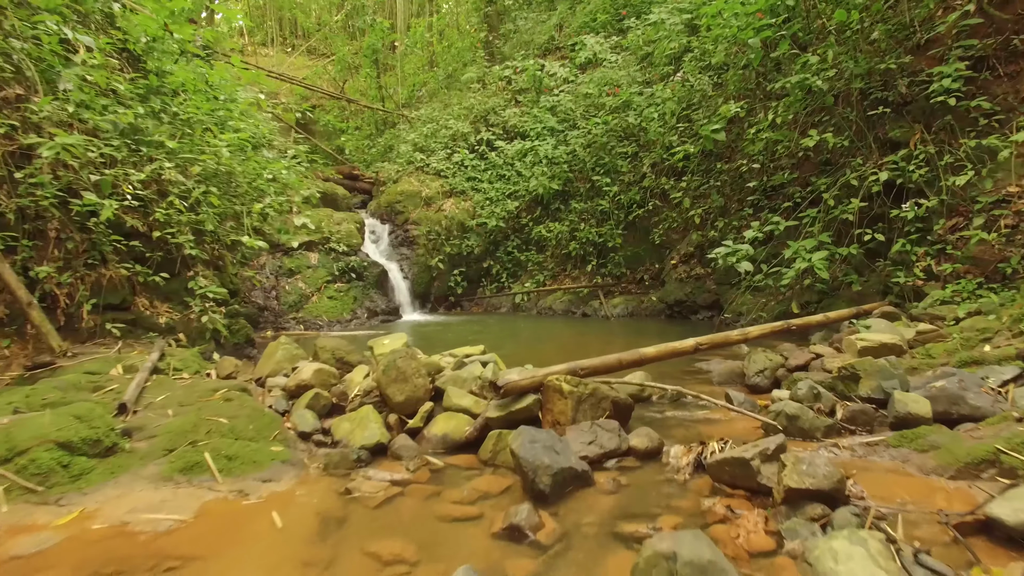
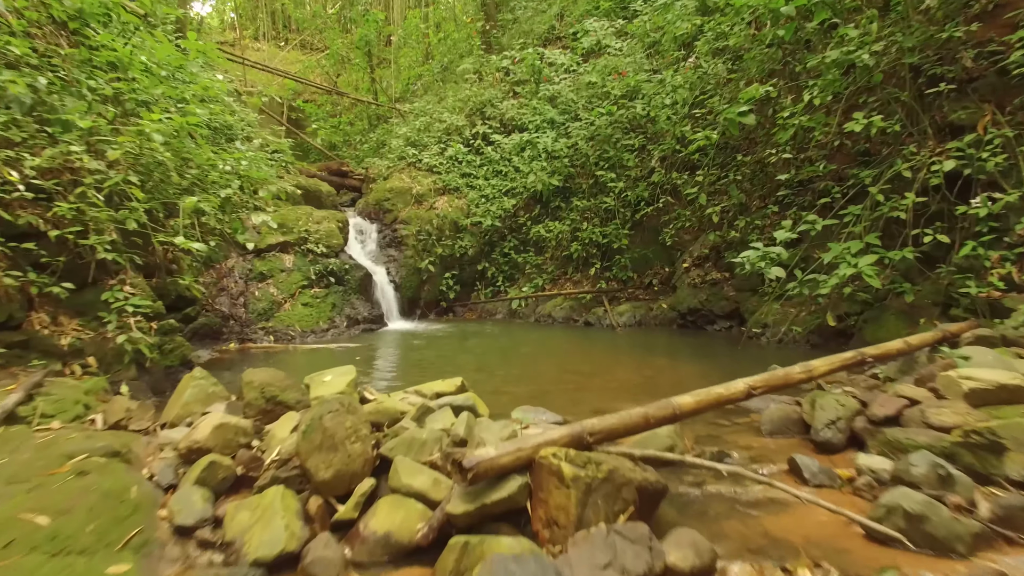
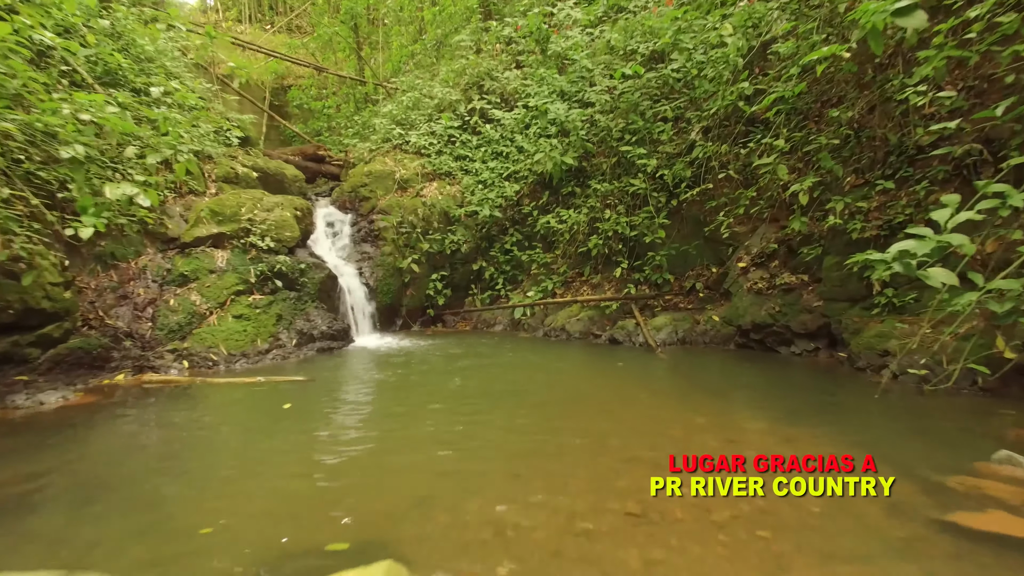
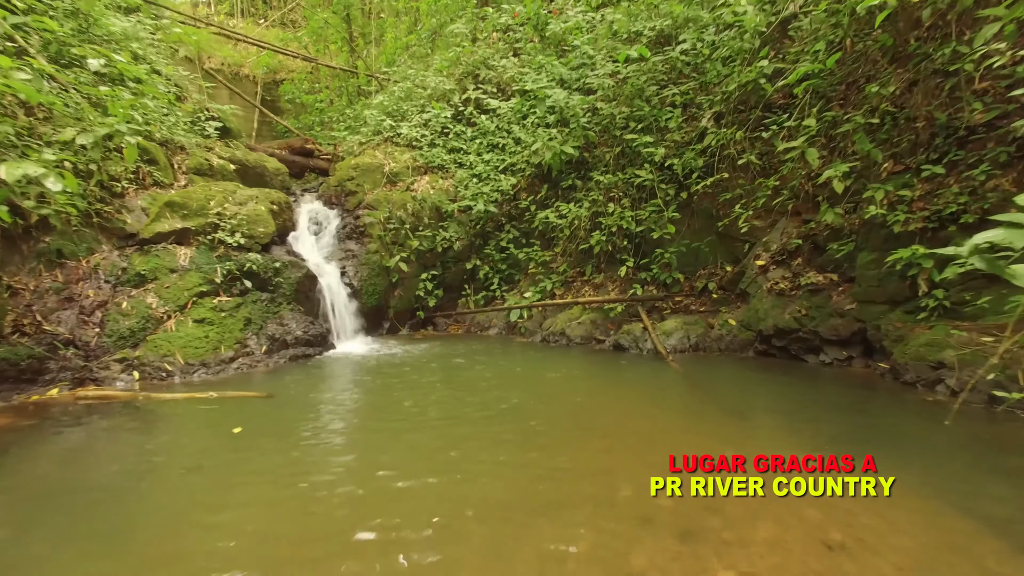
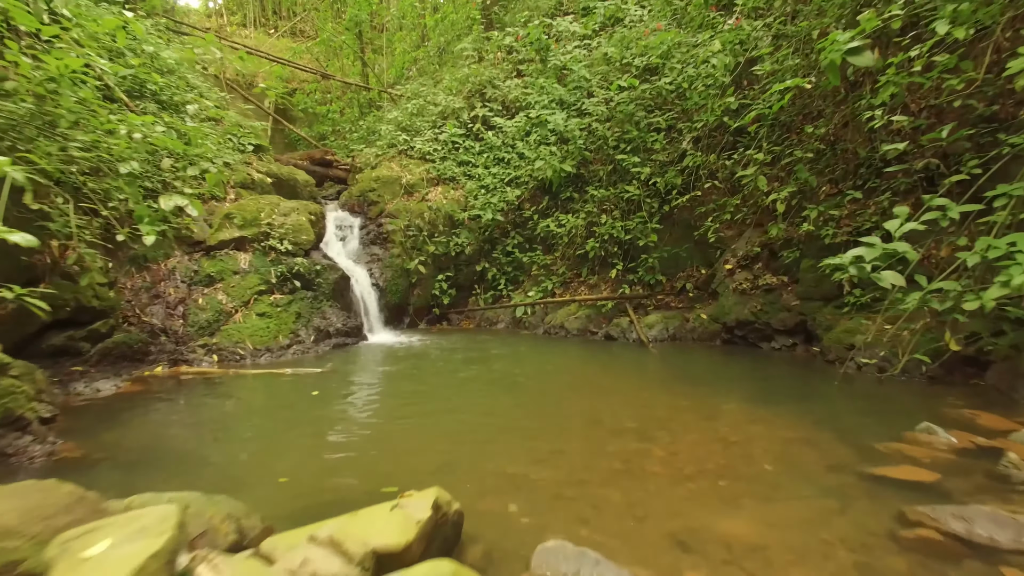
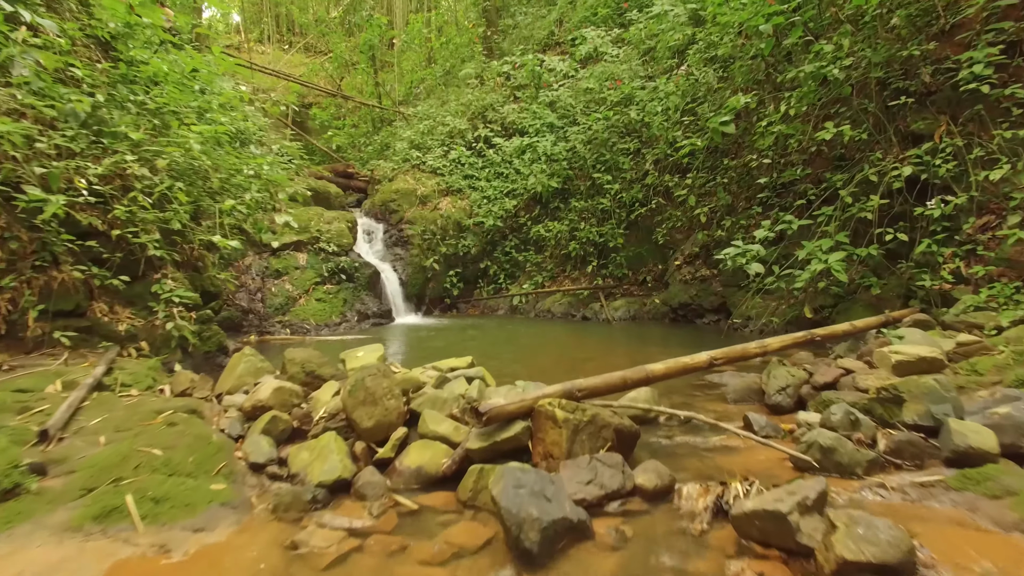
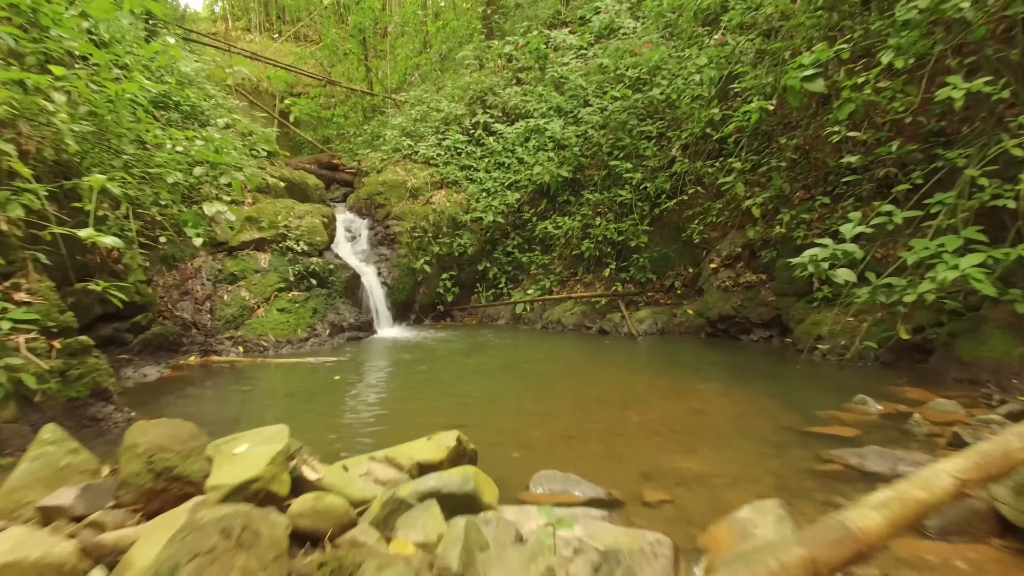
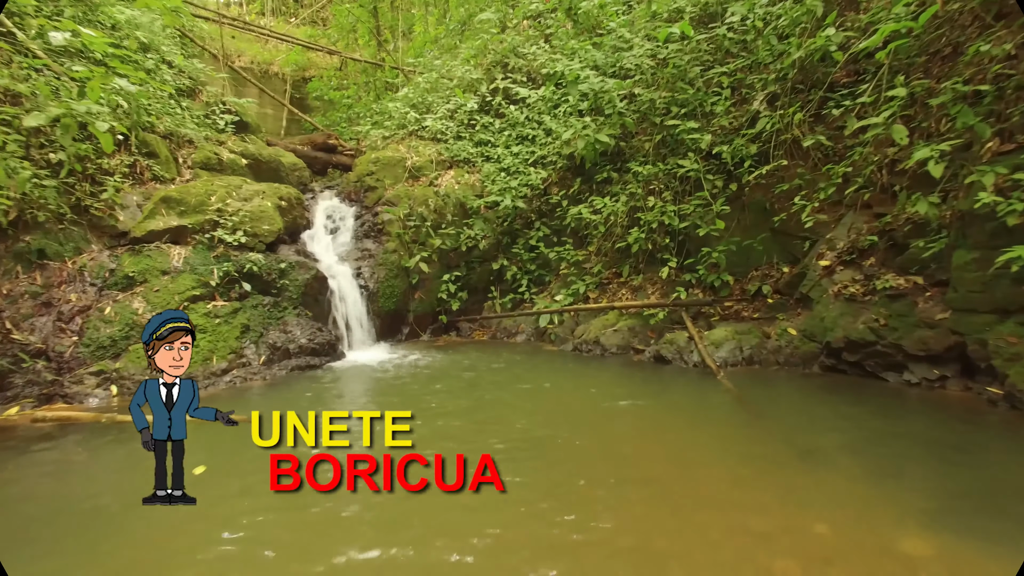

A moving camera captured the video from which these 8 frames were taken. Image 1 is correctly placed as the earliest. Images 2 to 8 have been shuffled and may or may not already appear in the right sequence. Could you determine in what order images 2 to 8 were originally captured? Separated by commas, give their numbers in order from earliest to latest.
6, 2, 7, 5, 3, 4, 8
